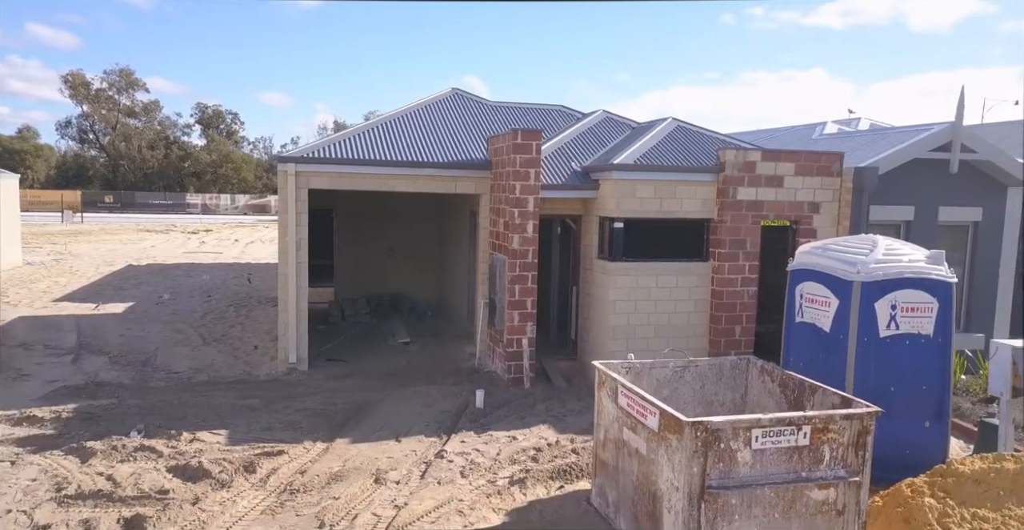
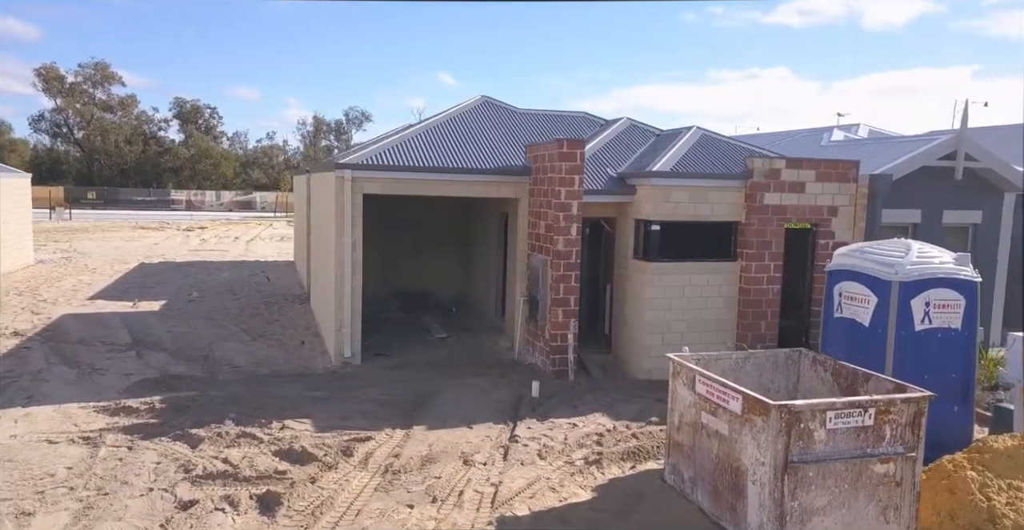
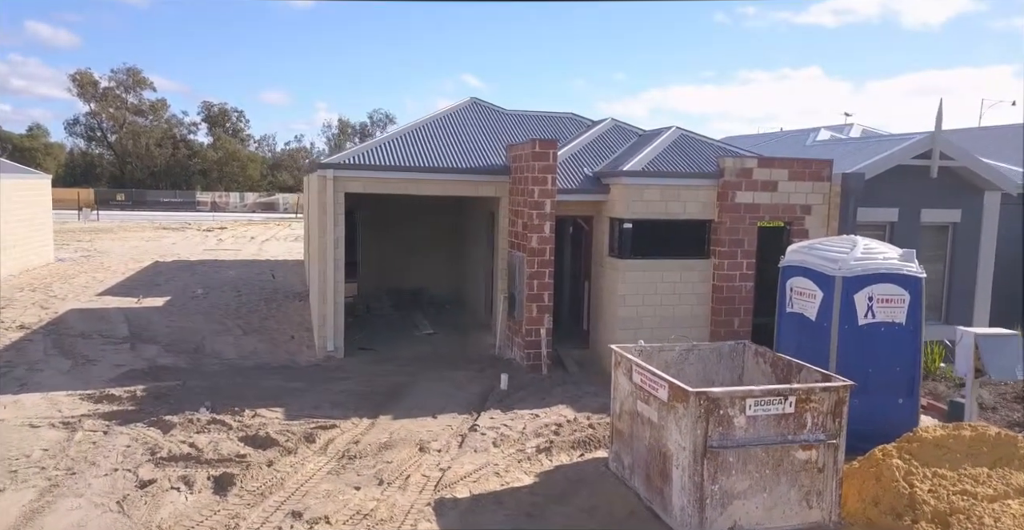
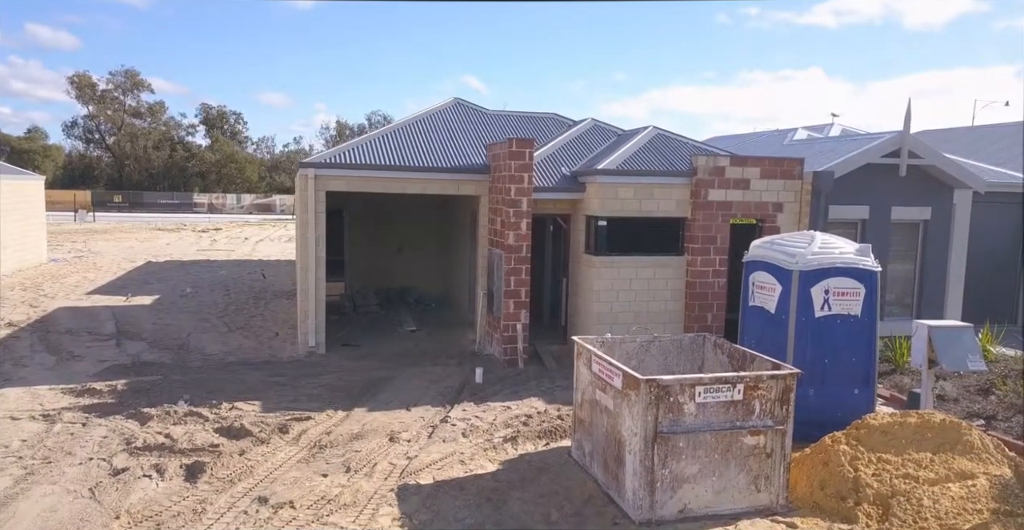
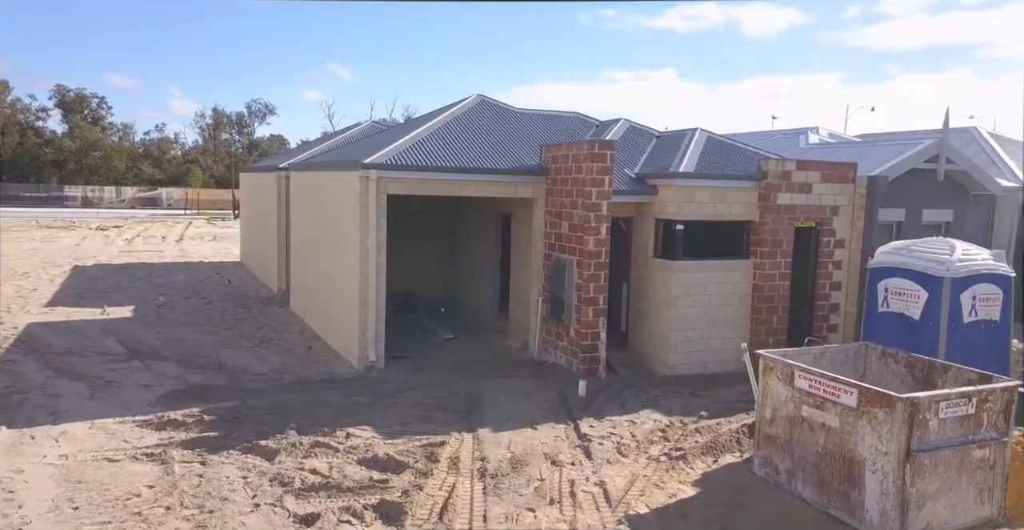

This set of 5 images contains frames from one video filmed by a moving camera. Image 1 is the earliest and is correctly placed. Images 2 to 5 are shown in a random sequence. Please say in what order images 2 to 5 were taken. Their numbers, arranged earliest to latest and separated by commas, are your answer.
4, 3, 2, 5
